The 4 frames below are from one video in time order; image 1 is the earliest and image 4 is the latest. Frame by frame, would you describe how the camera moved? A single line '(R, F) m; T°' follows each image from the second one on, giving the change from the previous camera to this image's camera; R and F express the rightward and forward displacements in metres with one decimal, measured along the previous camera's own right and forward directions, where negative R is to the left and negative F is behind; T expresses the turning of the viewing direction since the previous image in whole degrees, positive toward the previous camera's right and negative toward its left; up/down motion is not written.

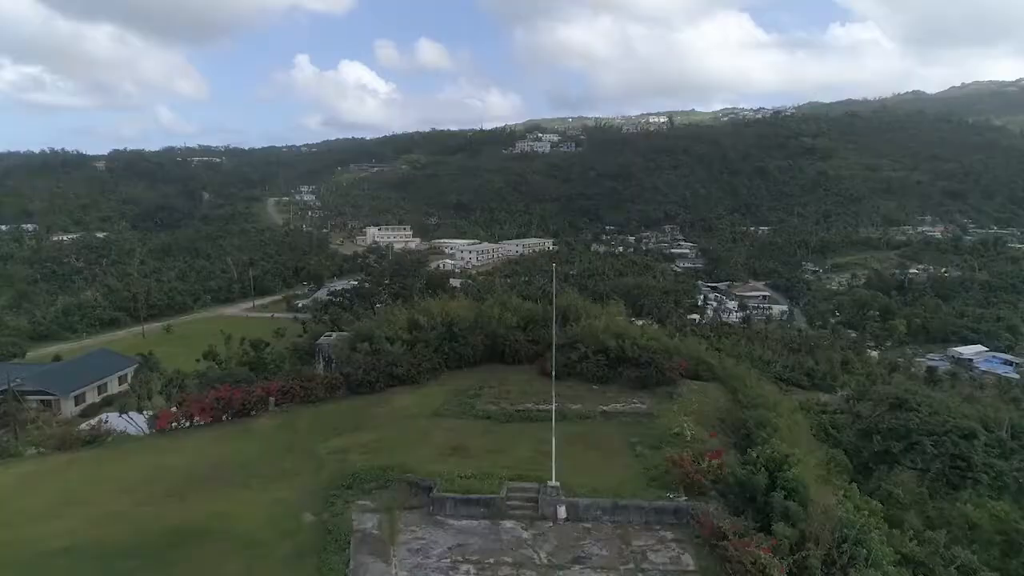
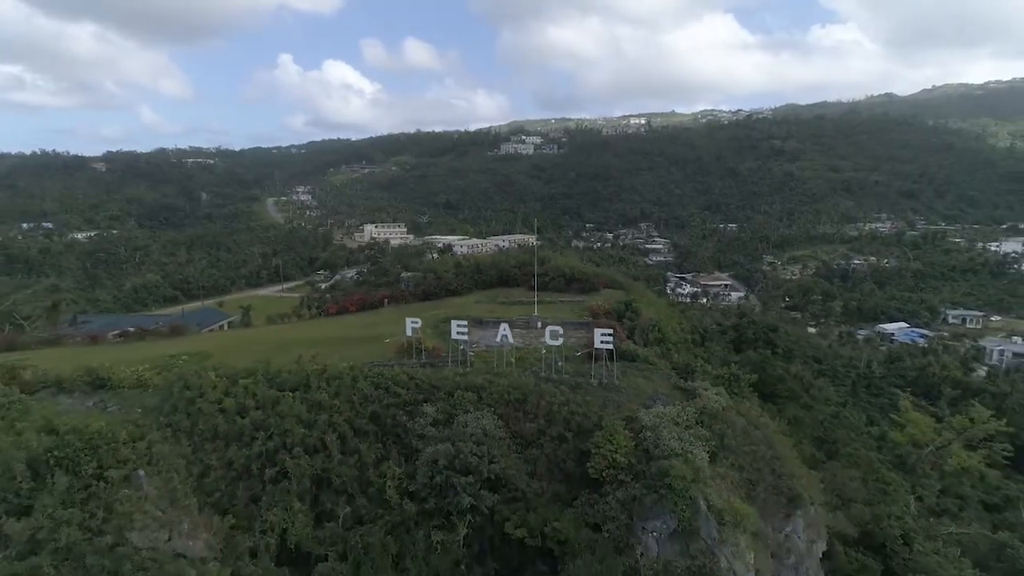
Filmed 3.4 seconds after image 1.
(-0.5, -8.6) m; +1°
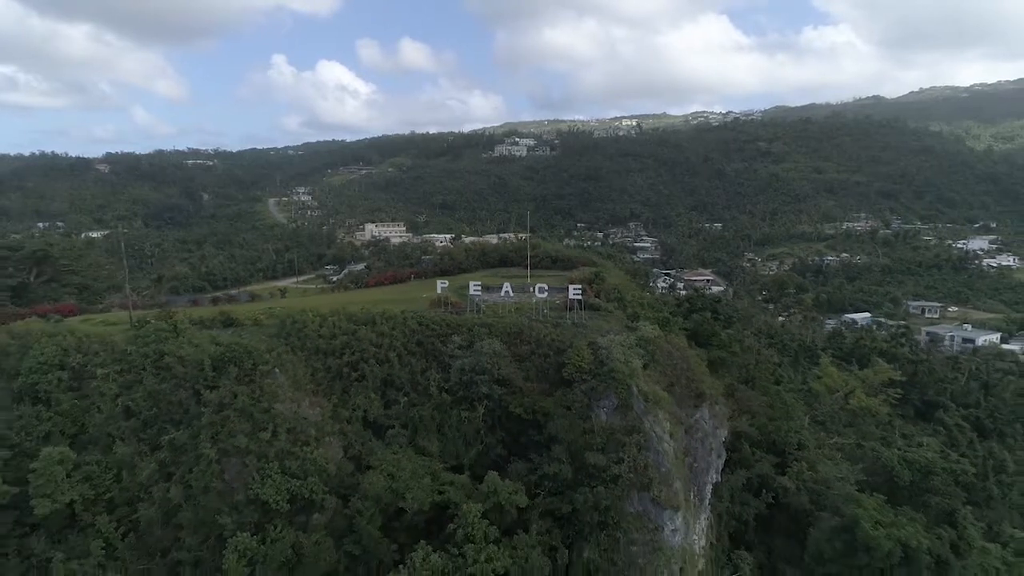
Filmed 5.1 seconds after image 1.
(-0.2, -5.3) m; +1°
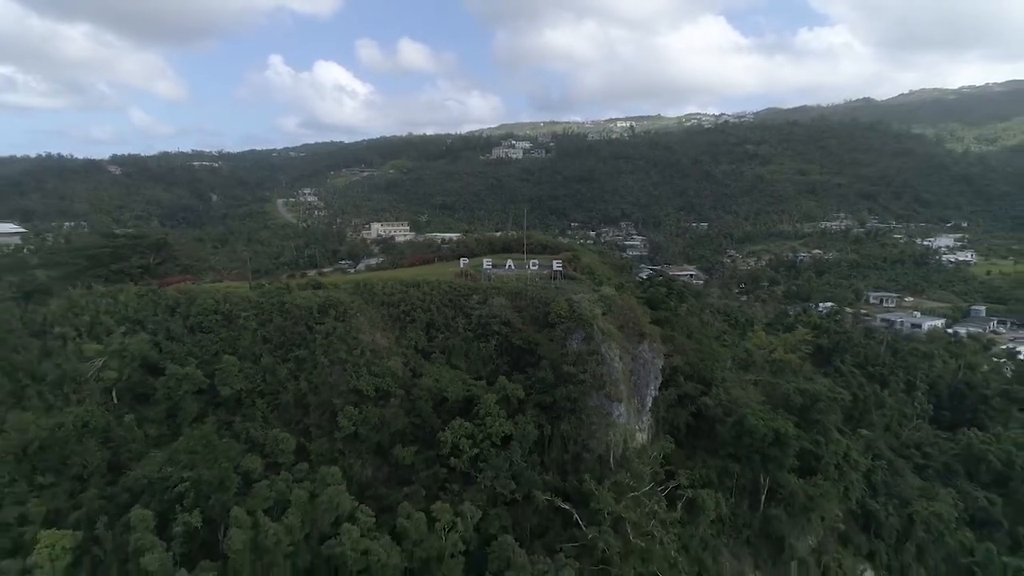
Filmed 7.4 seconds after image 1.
(-0.2, -7.4) m; 0°
